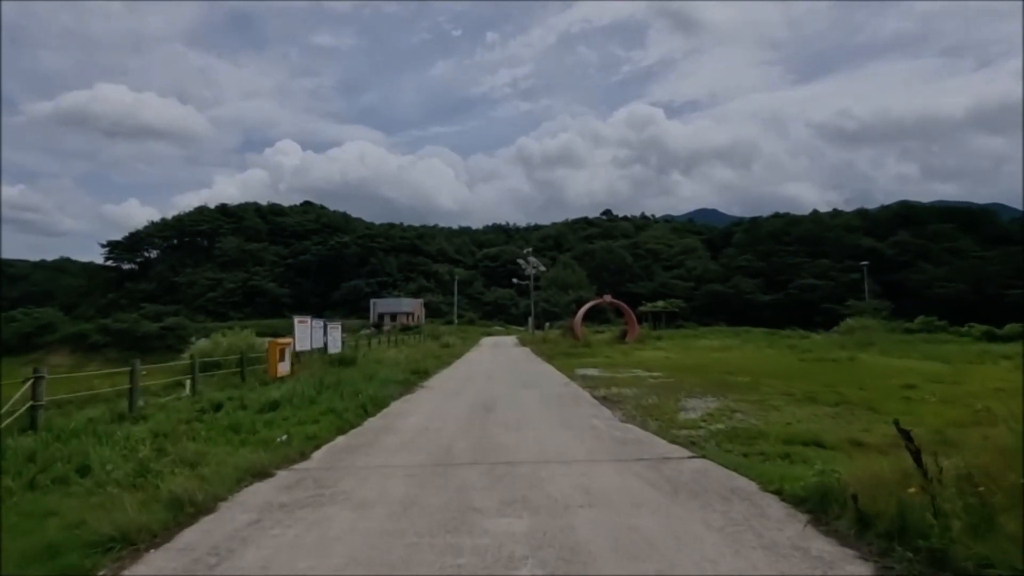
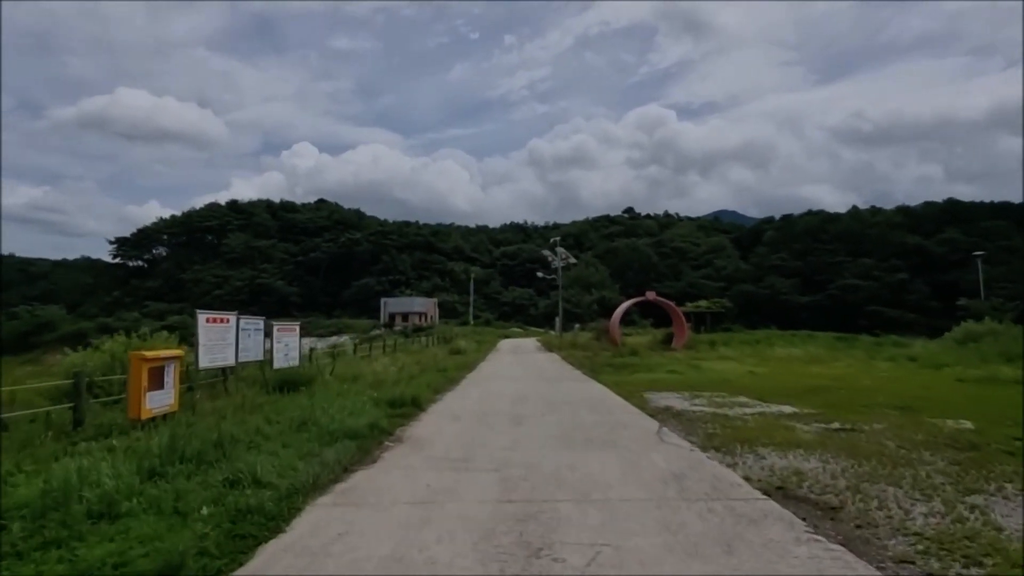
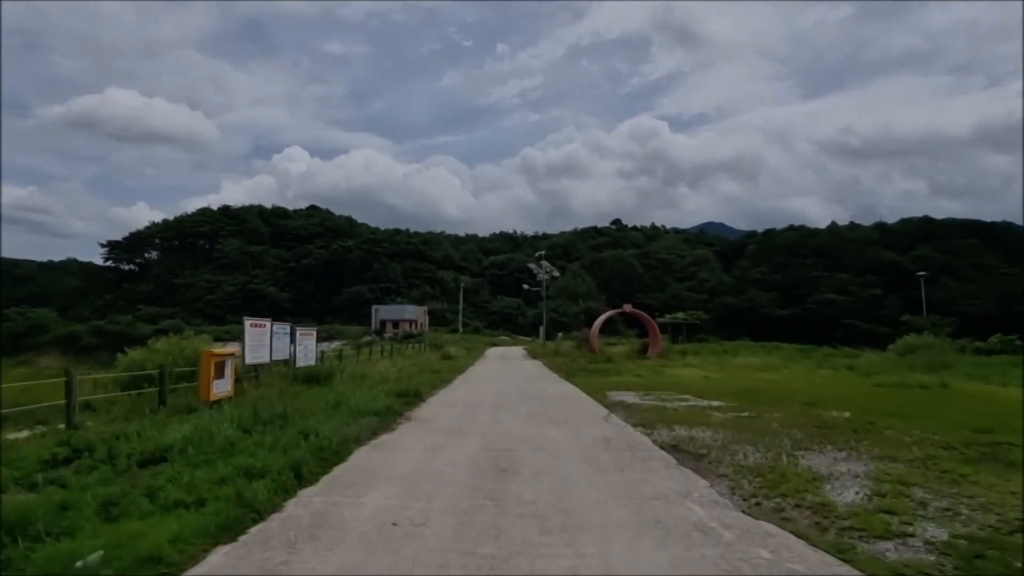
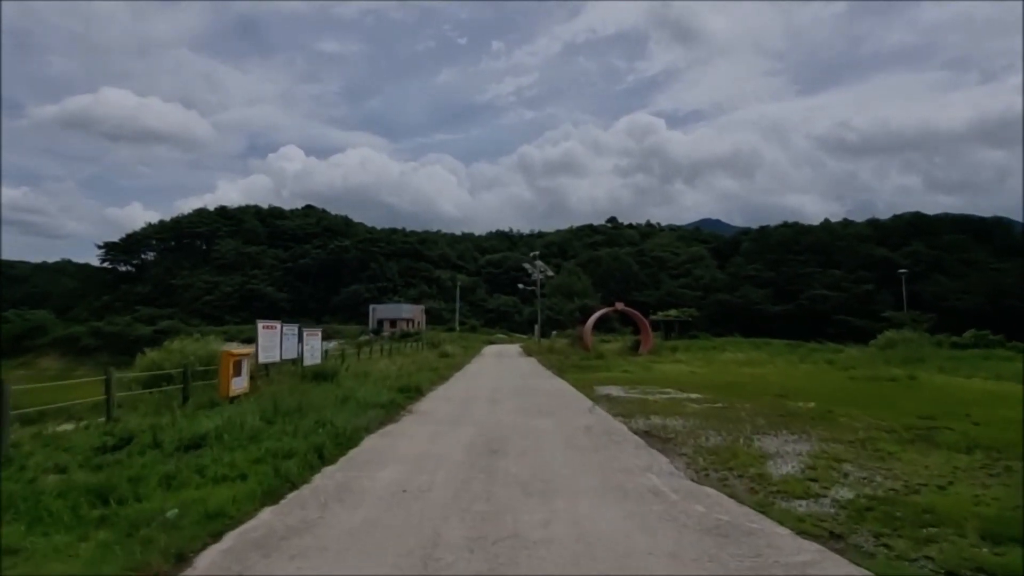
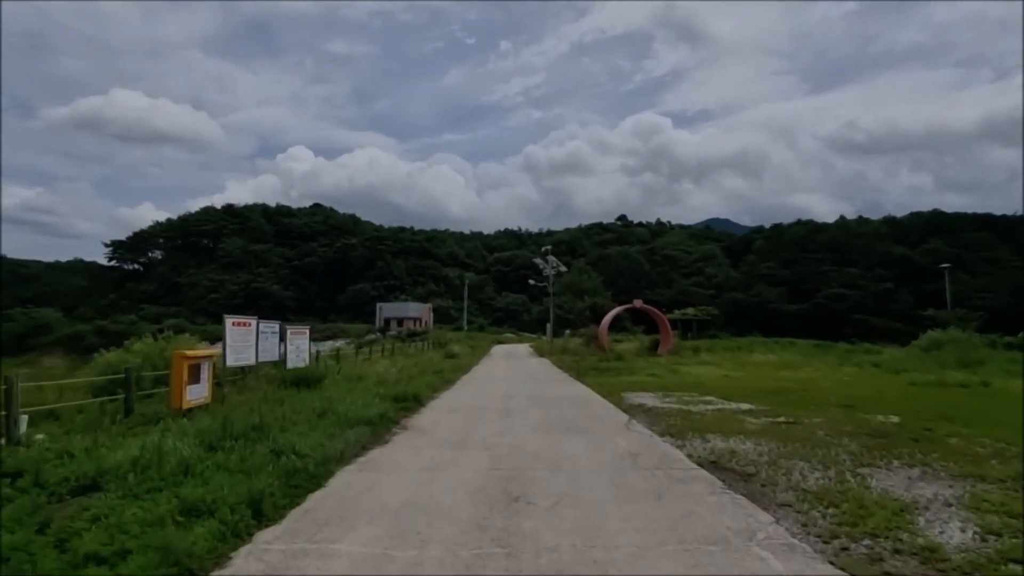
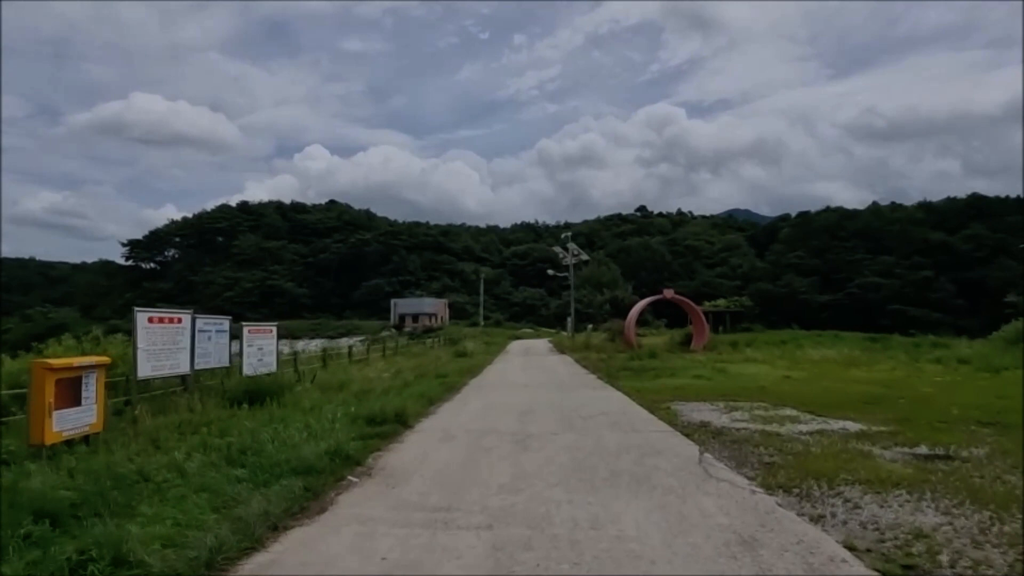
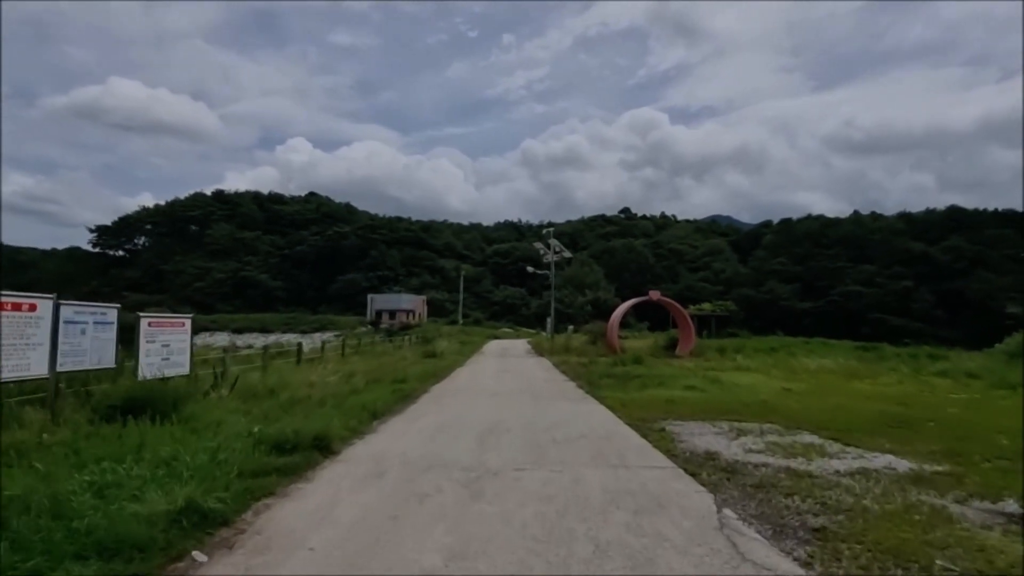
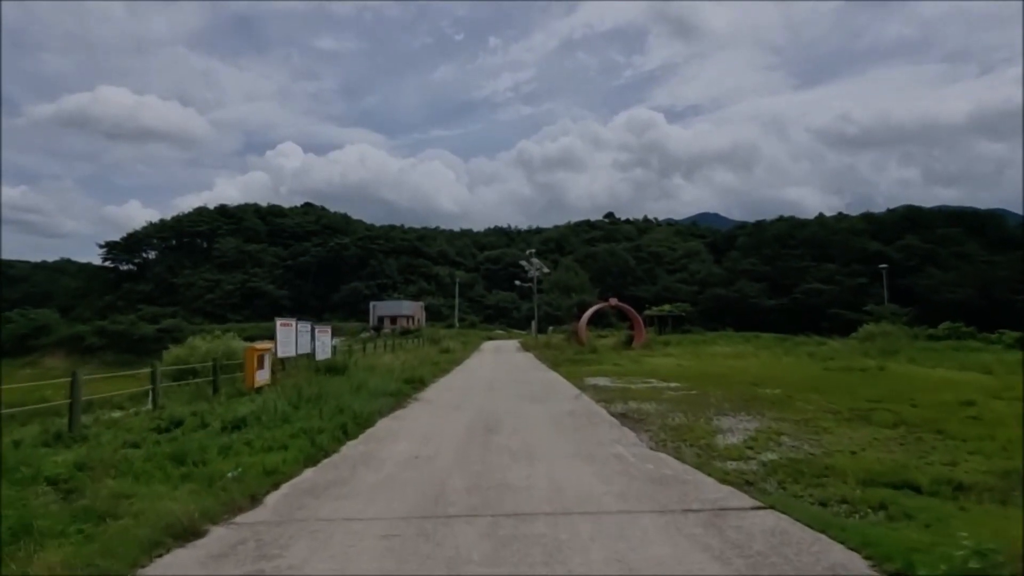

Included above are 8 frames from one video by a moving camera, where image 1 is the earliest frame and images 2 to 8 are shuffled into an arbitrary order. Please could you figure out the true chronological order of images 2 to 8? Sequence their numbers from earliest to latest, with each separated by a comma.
8, 4, 3, 5, 2, 6, 7
